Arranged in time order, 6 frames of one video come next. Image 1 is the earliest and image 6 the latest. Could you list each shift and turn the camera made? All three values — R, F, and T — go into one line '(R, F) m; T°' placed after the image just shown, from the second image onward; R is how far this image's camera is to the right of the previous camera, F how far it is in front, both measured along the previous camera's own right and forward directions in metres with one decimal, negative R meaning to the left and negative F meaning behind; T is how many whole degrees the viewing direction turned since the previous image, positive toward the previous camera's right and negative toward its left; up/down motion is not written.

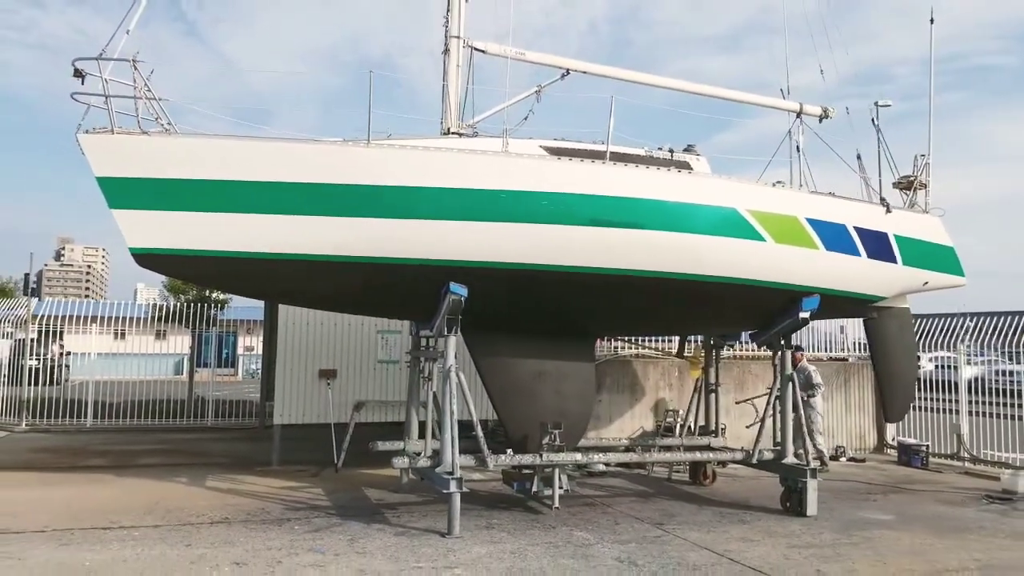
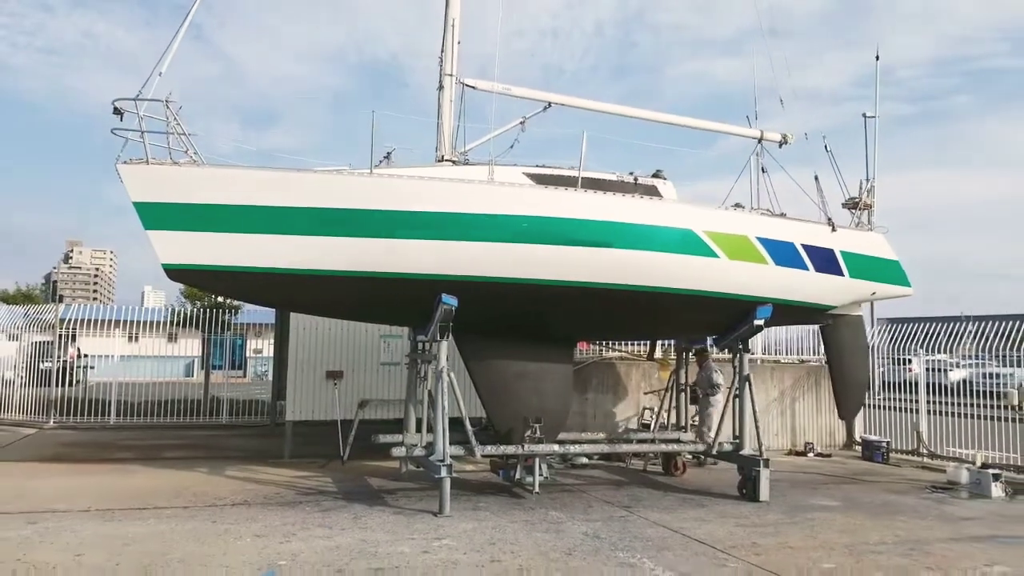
(+0.2, -0.7) m; 0°
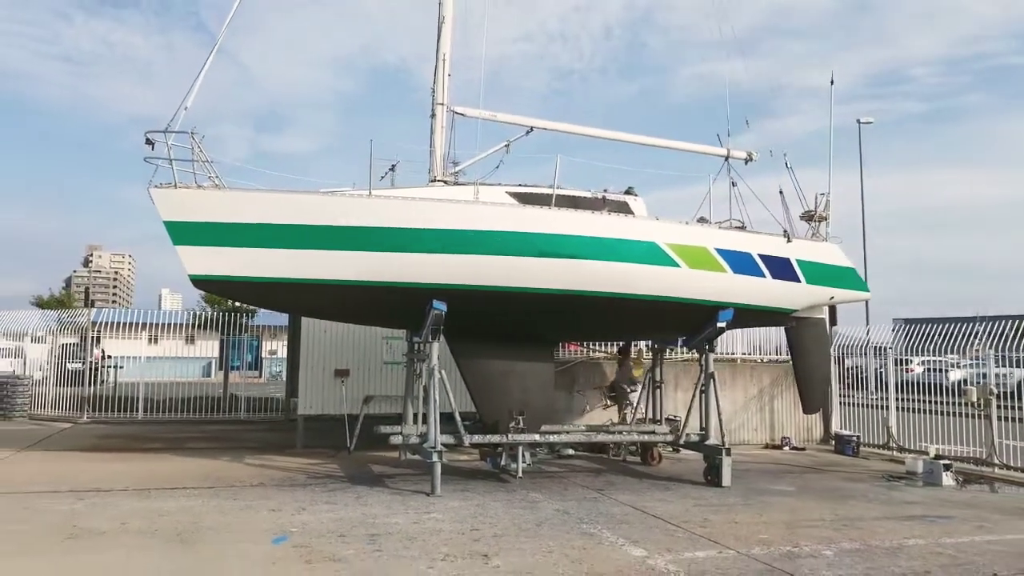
(+0.3, -0.8) m; -1°
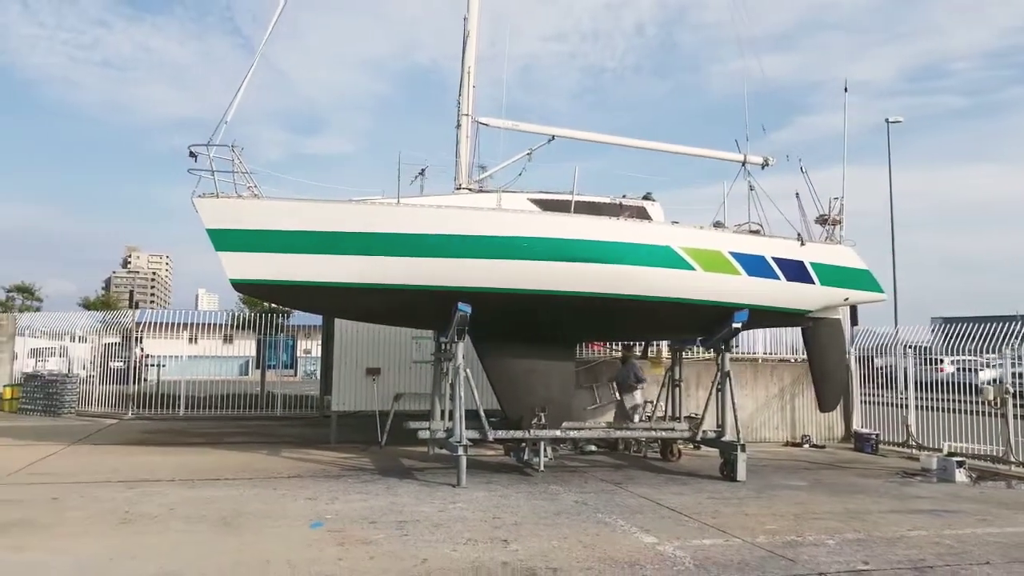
(+0.1, -0.3) m; -2°
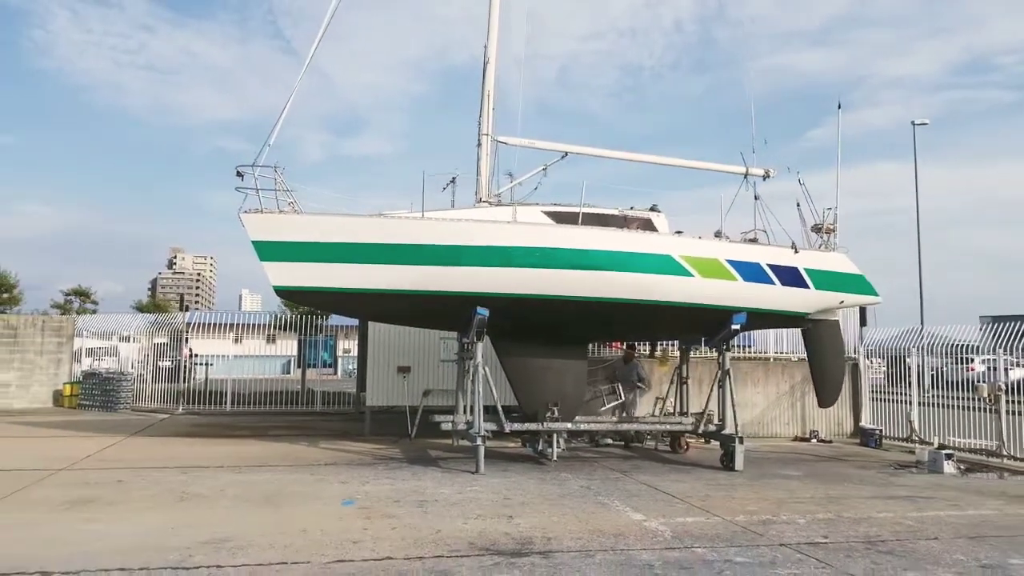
(+0.2, -0.7) m; -3°
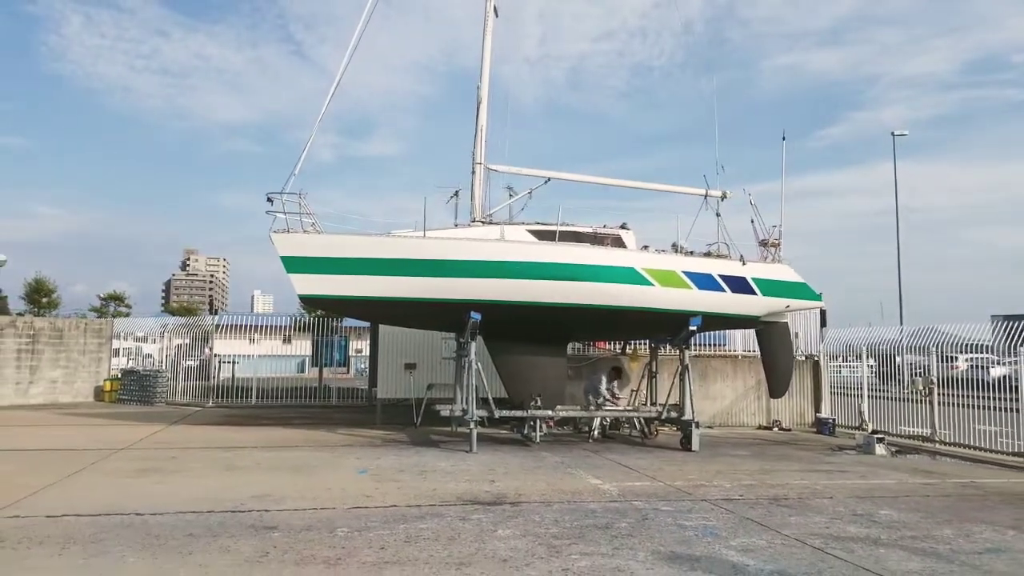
(+0.3, -1.4) m; -1°
